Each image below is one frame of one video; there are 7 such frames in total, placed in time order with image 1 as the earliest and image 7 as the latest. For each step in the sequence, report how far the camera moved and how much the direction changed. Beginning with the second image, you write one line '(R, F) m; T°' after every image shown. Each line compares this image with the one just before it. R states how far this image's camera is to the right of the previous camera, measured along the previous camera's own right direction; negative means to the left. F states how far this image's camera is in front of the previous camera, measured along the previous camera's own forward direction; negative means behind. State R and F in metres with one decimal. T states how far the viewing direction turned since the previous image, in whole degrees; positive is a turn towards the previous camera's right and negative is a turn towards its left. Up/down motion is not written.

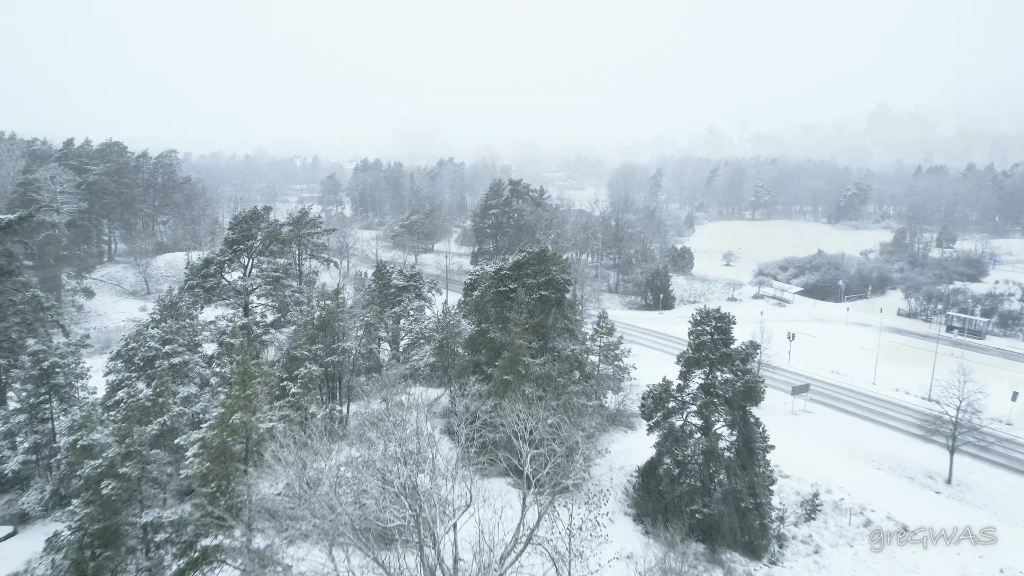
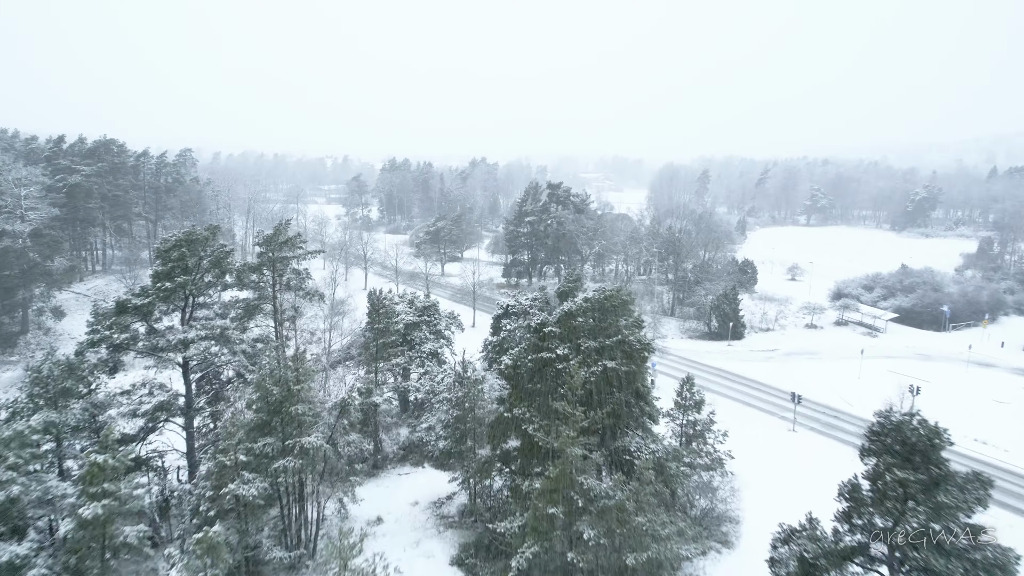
(-0.3, +7.1) m; -3°
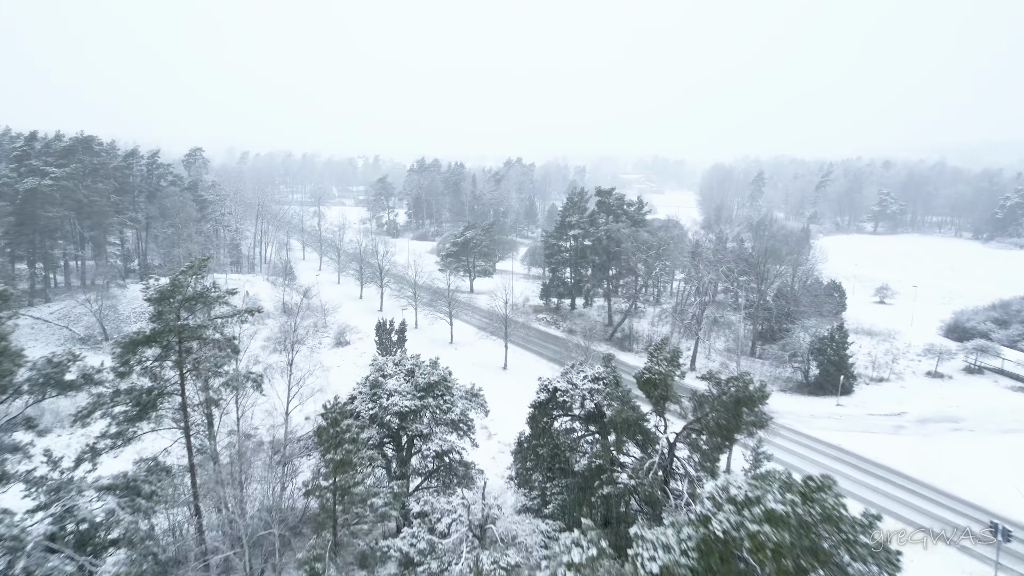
(-0.4, +8.4) m; -3°
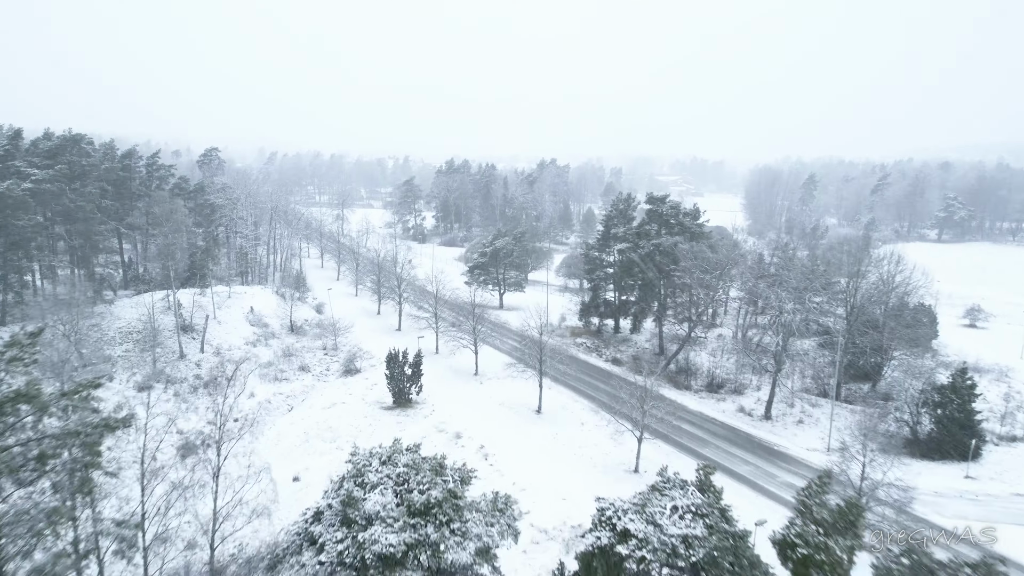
(-0.2, +5.7) m; -3°
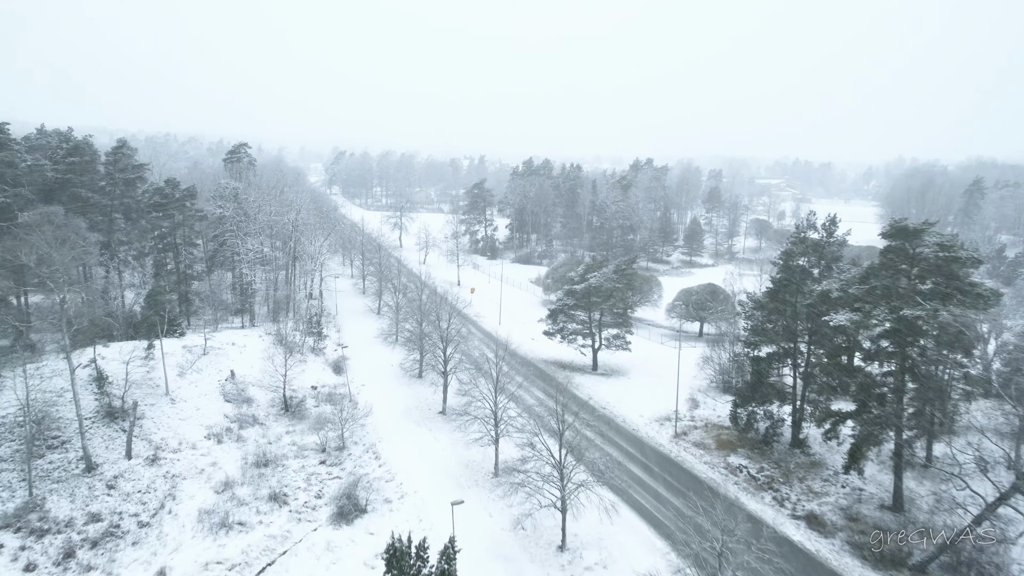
(-1.2, +15.6) m; -6°
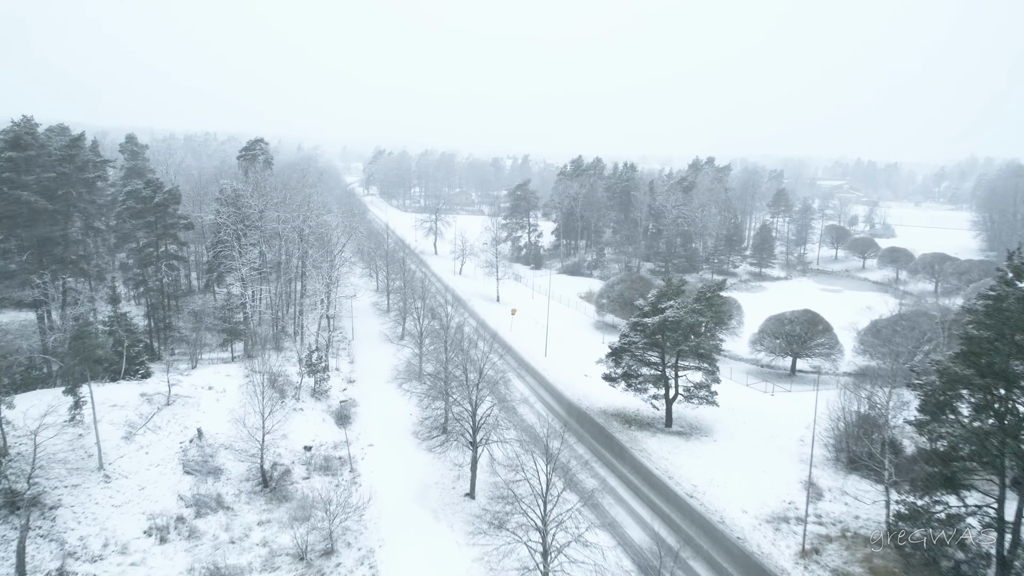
(-0.4, +7.8) m; -3°
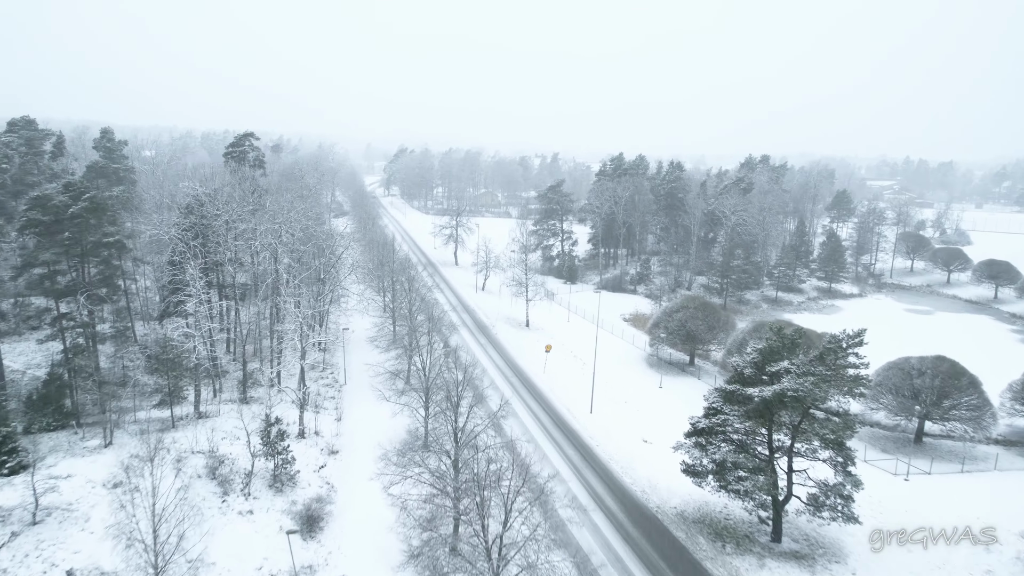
(-0.4, +8.8) m; -2°
